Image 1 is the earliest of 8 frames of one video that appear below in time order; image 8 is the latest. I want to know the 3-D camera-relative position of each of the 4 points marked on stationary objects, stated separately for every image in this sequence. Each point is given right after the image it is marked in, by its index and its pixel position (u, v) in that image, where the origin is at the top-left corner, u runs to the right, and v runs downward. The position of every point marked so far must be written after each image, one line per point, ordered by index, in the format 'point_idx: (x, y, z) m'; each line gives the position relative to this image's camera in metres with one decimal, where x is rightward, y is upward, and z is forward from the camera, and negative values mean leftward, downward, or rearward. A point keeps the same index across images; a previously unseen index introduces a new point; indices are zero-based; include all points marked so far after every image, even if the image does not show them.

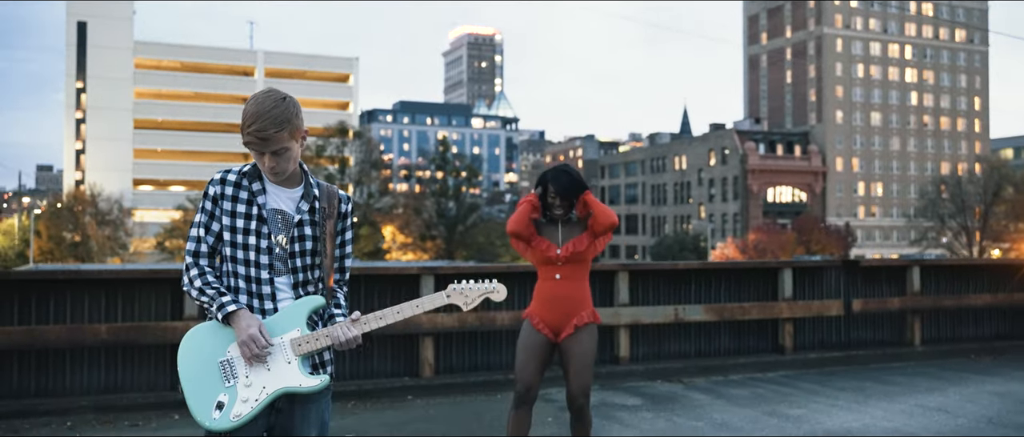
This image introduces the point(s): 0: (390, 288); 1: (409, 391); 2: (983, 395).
0: (-1.1, -0.6, +8.0) m
1: (-0.9, -1.4, +7.7) m
2: (+4.0, -1.5, +7.8) m
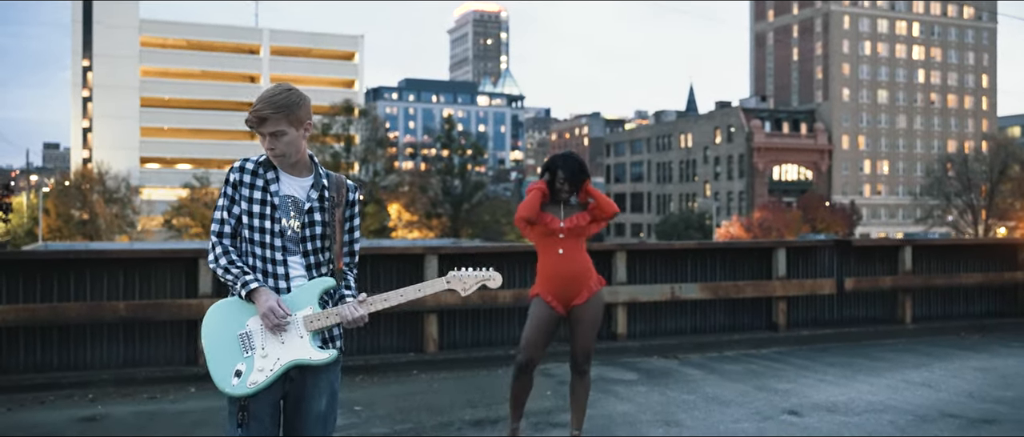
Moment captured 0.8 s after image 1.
0: (-1.0, -0.4, +8.3) m
1: (-0.9, -1.3, +8.0) m
2: (+4.0, -1.4, +8.1) m
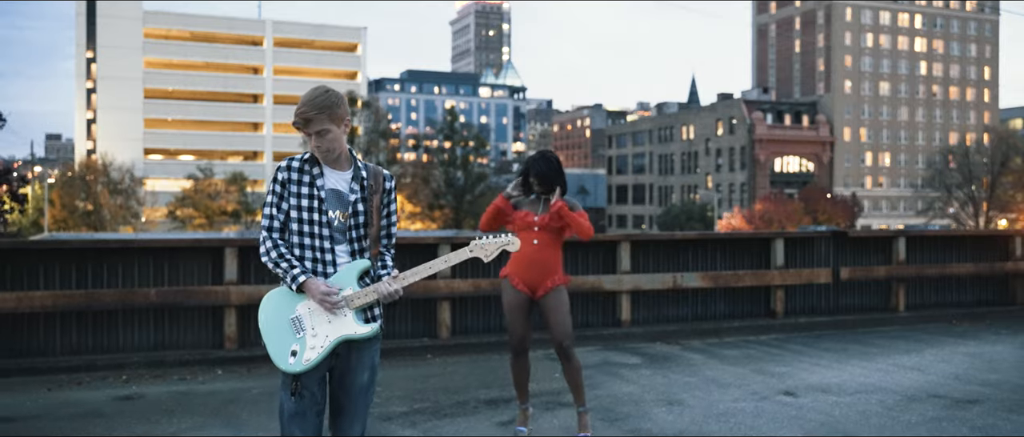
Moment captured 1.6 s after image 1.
0: (-1.0, -0.4, +8.7) m
1: (-0.8, -1.2, +8.4) m
2: (+4.1, -1.3, +8.5) m
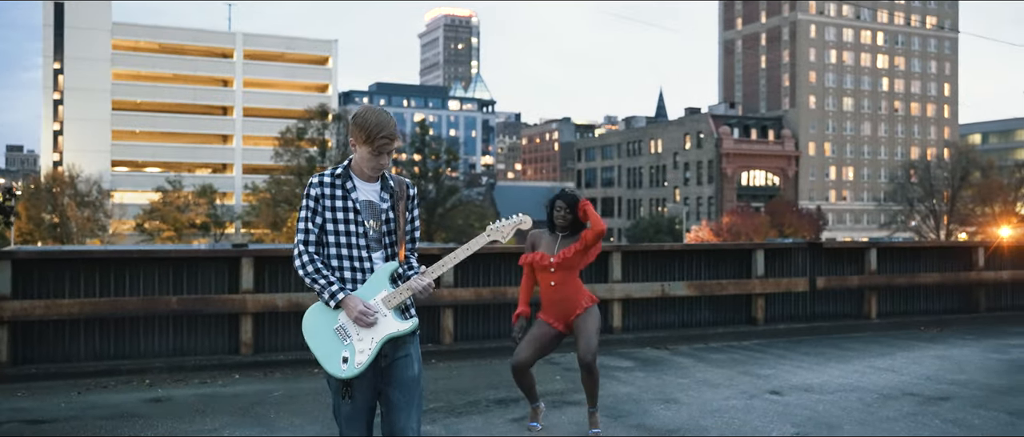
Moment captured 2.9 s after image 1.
0: (-1.0, -0.5, +9.1) m
1: (-0.8, -1.3, +8.9) m
2: (+4.1, -1.4, +9.1) m
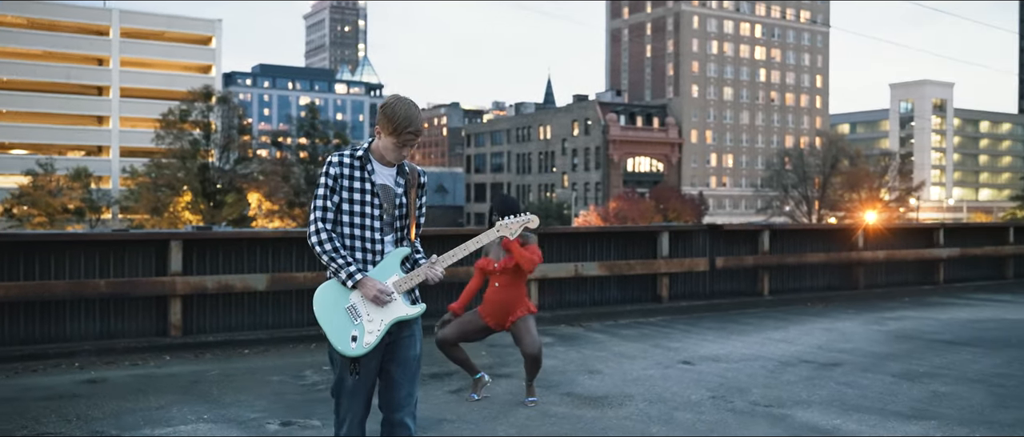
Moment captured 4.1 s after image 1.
0: (-1.7, -0.3, +9.4) m
1: (-1.5, -1.1, +9.1) m
2: (+3.3, -1.2, +9.9) m
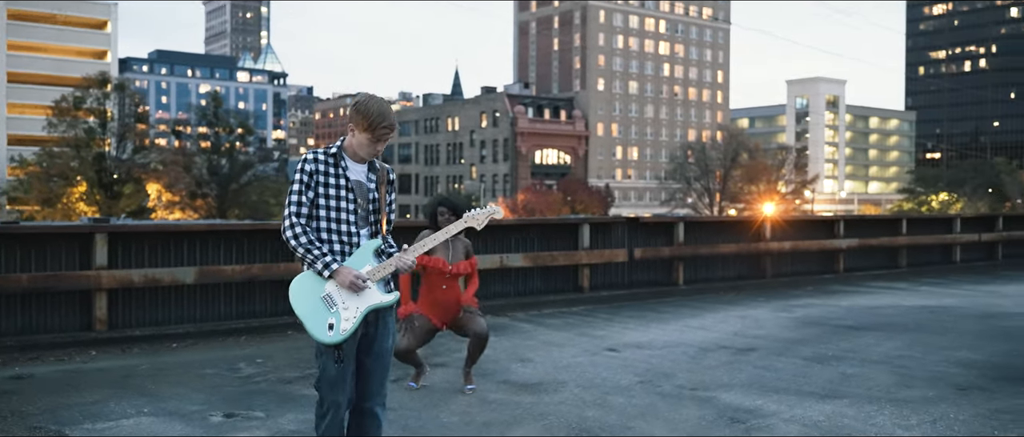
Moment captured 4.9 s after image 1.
0: (-2.5, -0.2, +9.4) m
1: (-2.2, -1.1, +9.1) m
2: (+2.5, -1.1, +10.4) m
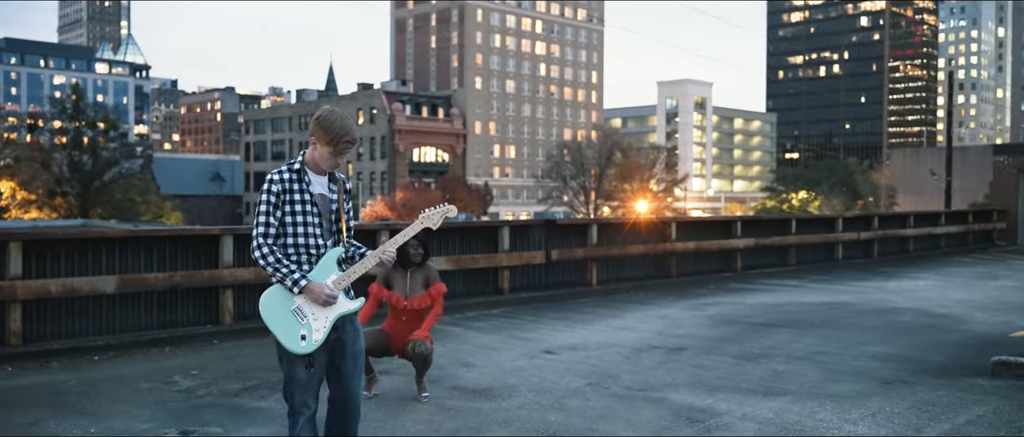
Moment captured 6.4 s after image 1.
0: (-3.1, -0.3, +9.0) m
1: (-2.8, -1.1, +8.8) m
2: (+1.6, -1.2, +10.8) m
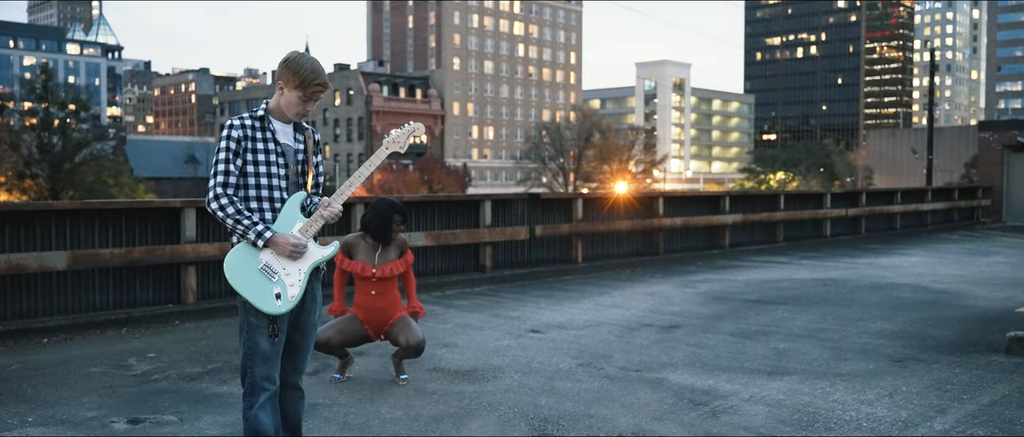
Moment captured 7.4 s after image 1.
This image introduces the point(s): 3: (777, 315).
0: (-3.3, 0.0, +8.4) m
1: (-3.0, -0.9, +8.2) m
2: (+1.4, -0.9, +10.3) m
3: (+2.6, -0.9, +9.0) m
